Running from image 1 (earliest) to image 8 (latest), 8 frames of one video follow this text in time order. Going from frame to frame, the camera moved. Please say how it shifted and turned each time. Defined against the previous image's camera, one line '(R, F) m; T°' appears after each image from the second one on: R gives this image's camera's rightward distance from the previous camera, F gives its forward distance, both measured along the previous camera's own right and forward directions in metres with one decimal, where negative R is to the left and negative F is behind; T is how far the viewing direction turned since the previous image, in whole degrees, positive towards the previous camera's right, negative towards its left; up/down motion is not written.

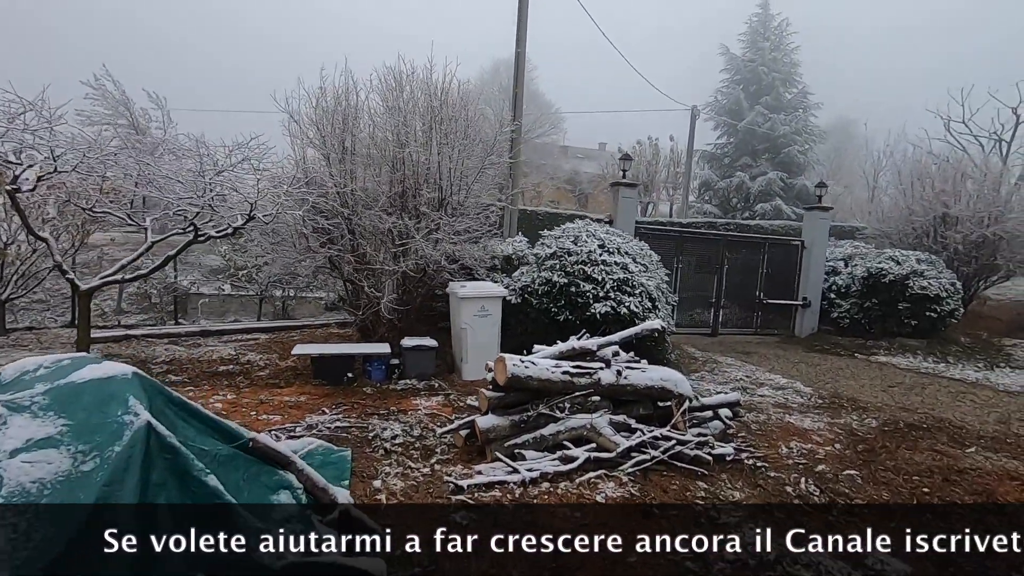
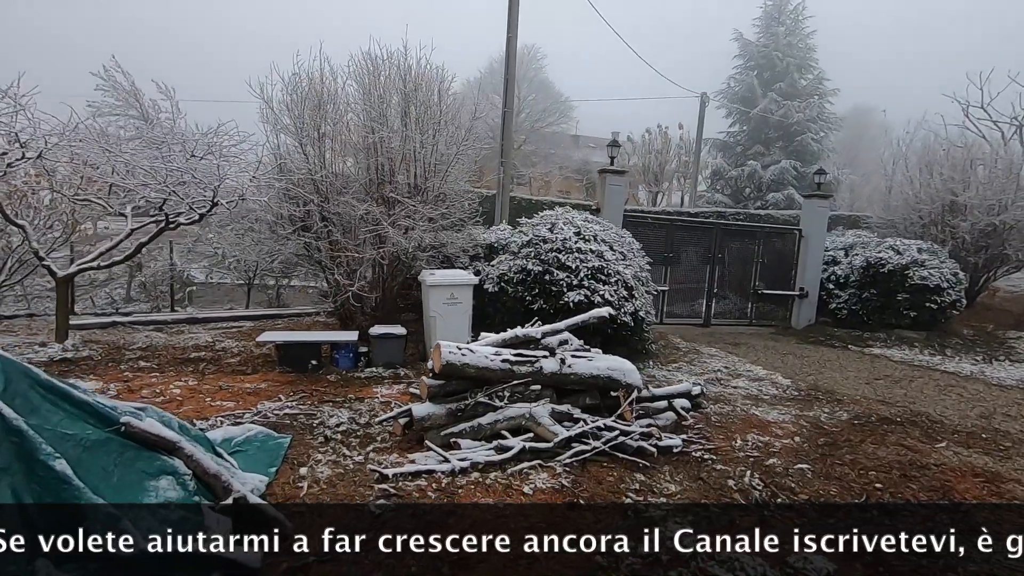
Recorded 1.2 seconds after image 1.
(+0.5, +0.1) m; -2°
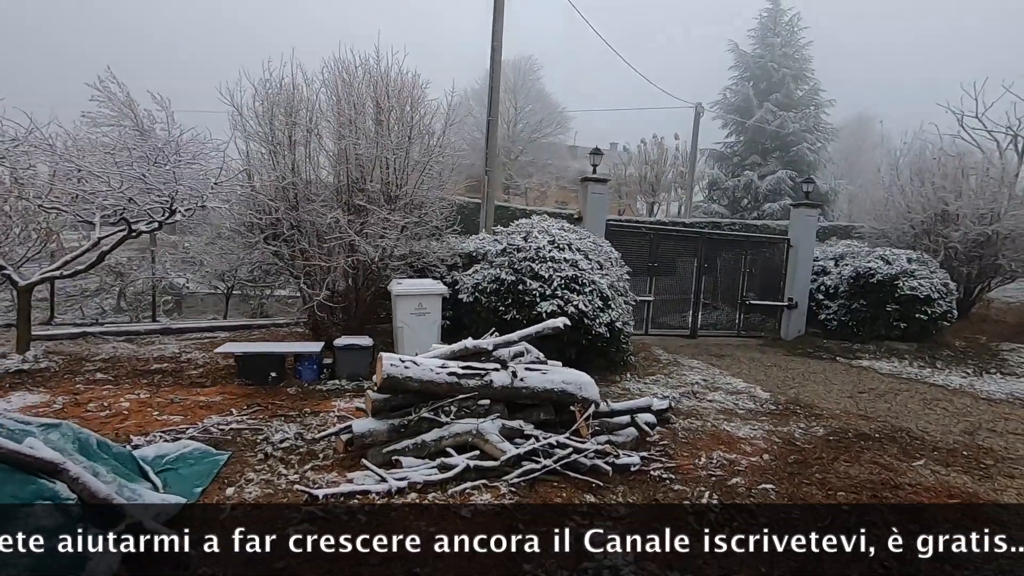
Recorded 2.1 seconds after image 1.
(+0.3, +0.2) m; 0°
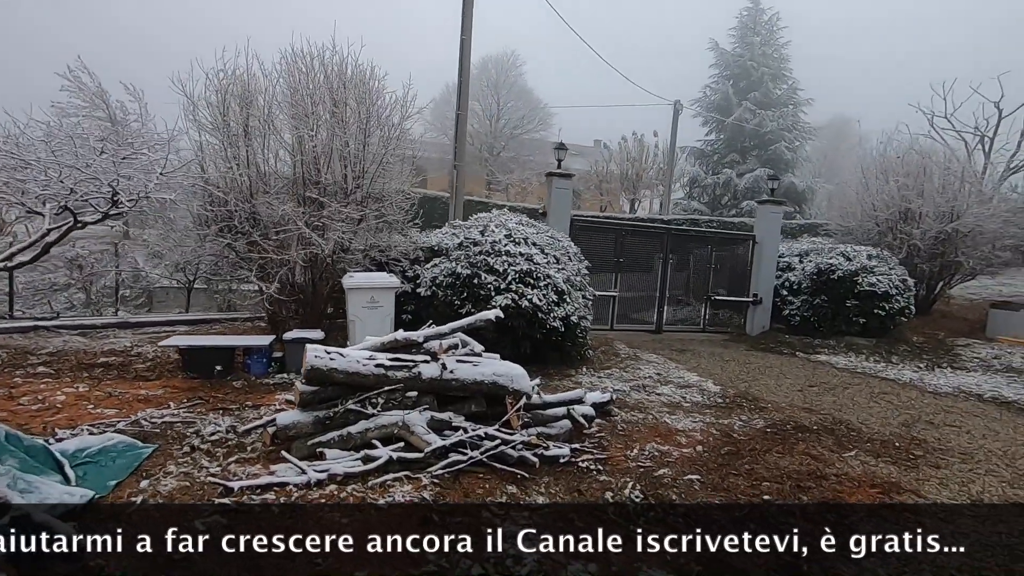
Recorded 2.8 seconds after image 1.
(+0.3, 0.0) m; +1°
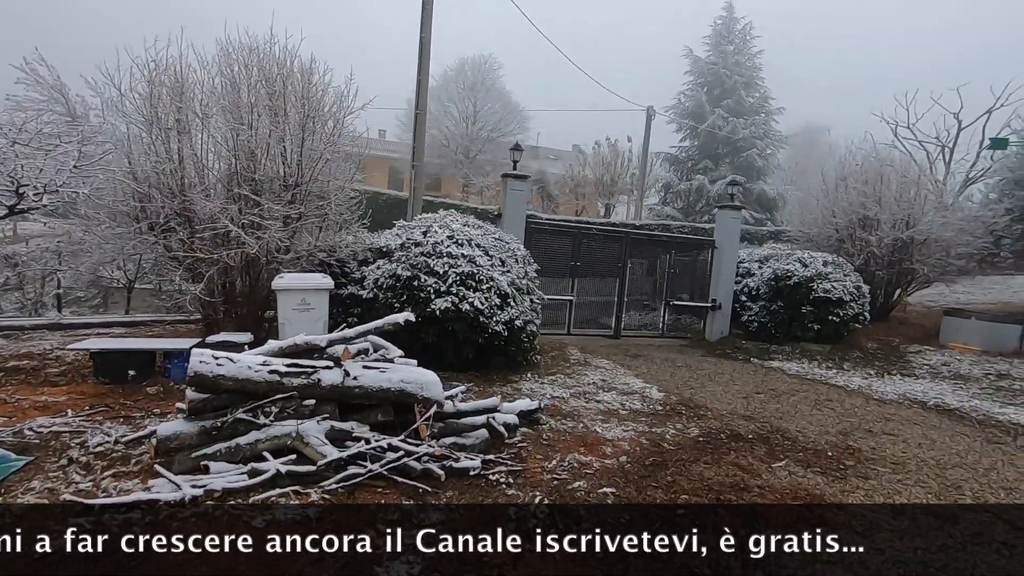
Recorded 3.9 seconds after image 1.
(+0.4, +0.2) m; +2°
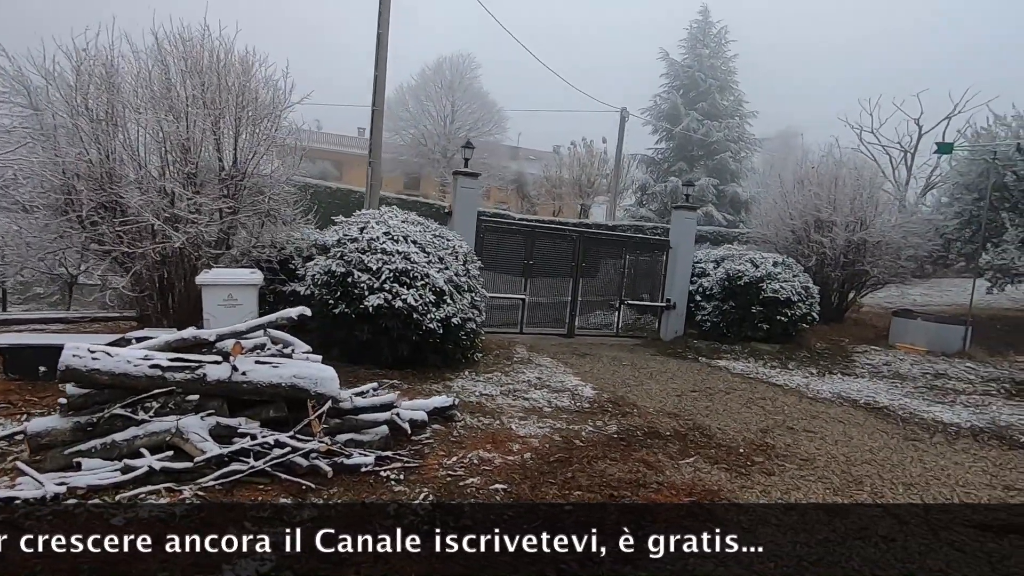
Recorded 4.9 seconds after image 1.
(+0.5, 0.0) m; +2°
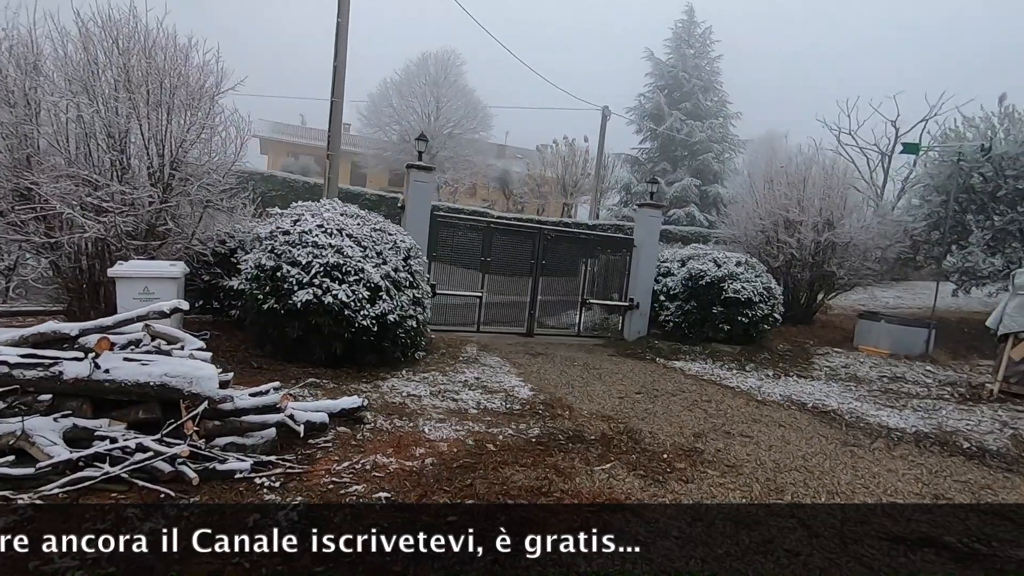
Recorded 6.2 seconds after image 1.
(+0.5, +0.2) m; +1°
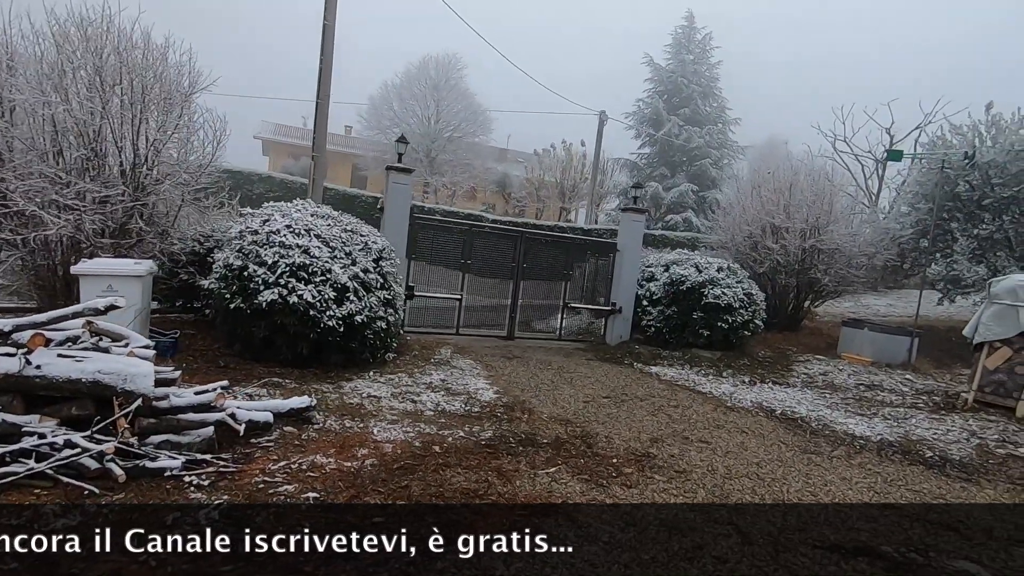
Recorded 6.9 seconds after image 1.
(+0.4, 0.0) m; 0°
